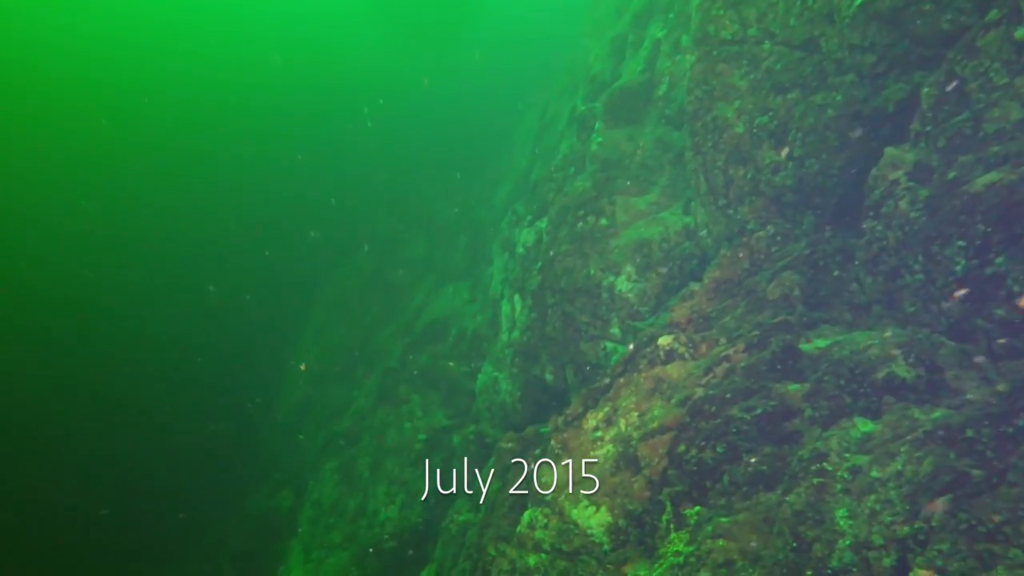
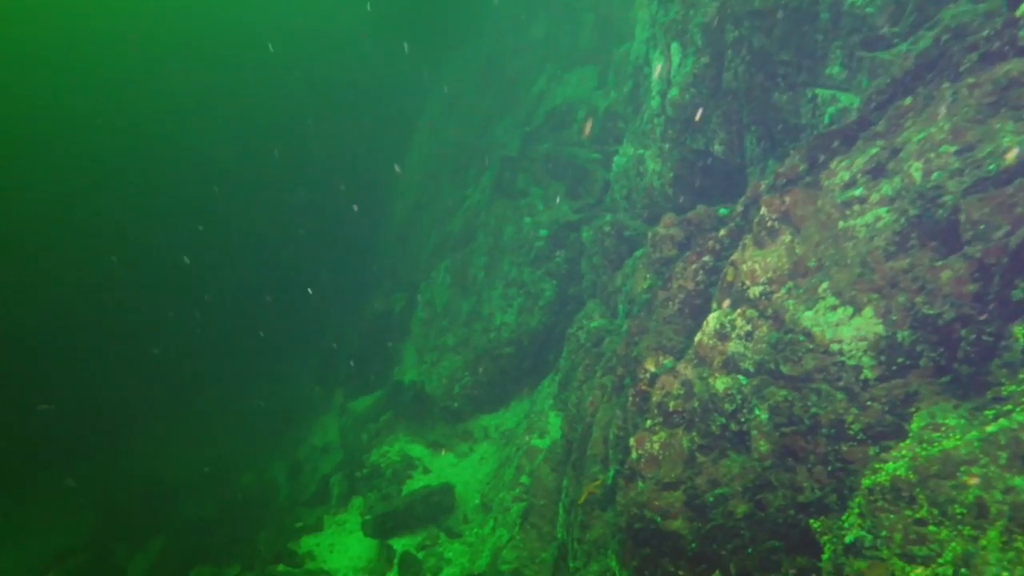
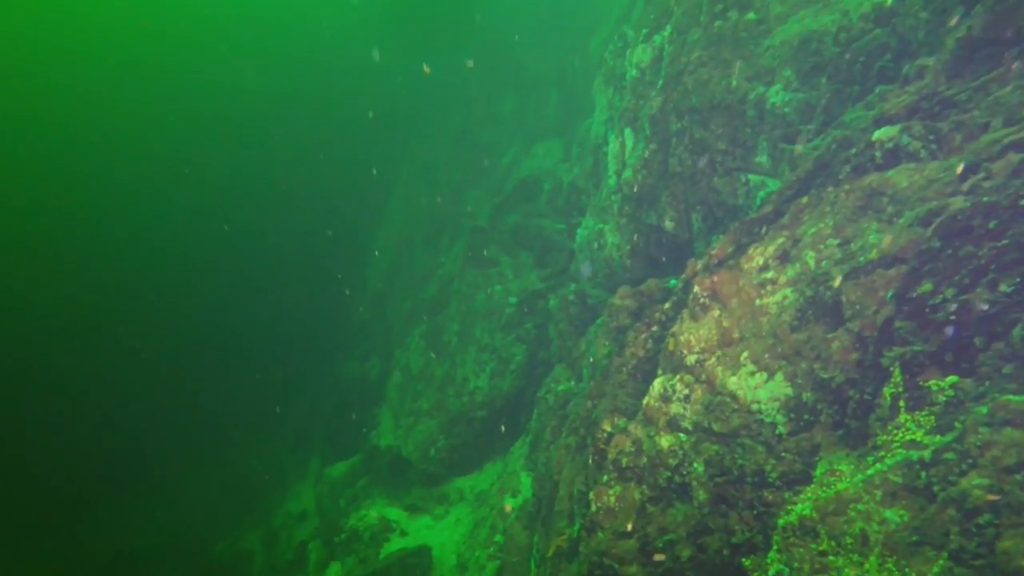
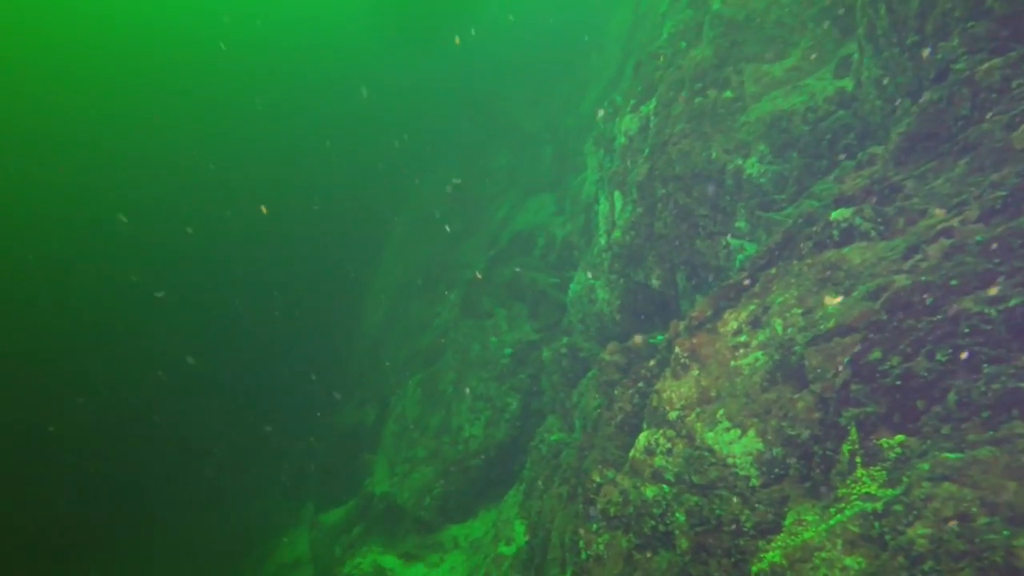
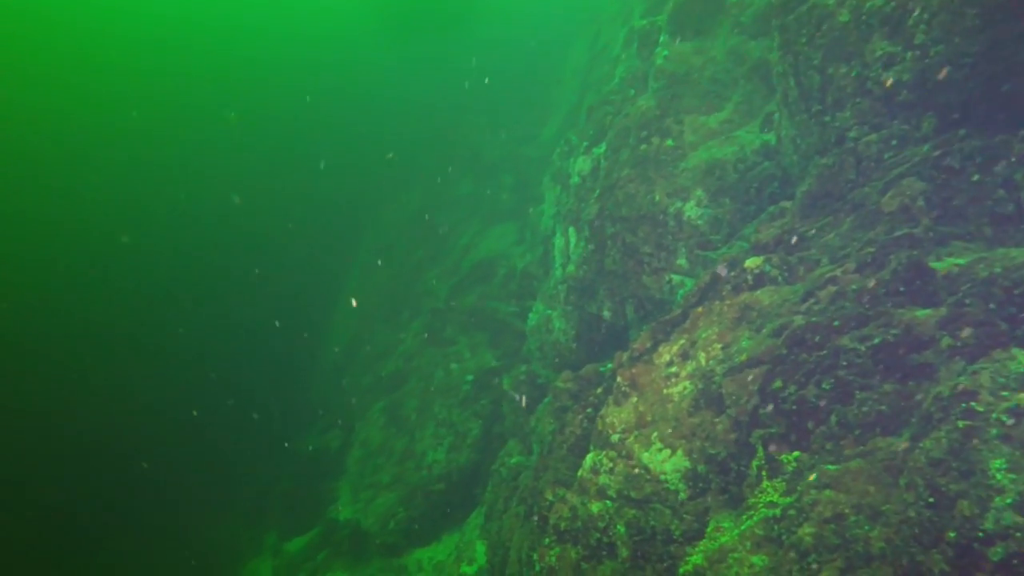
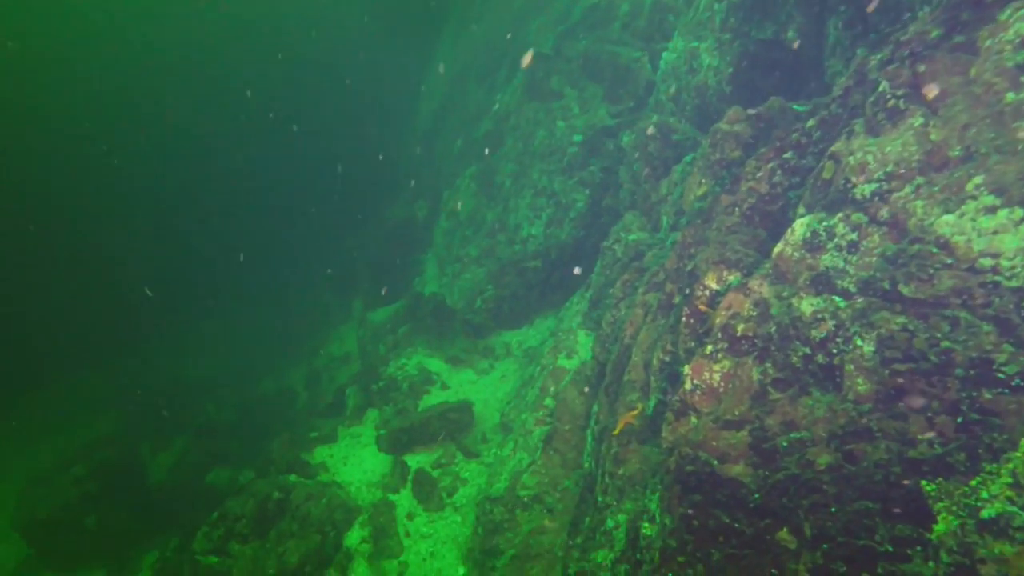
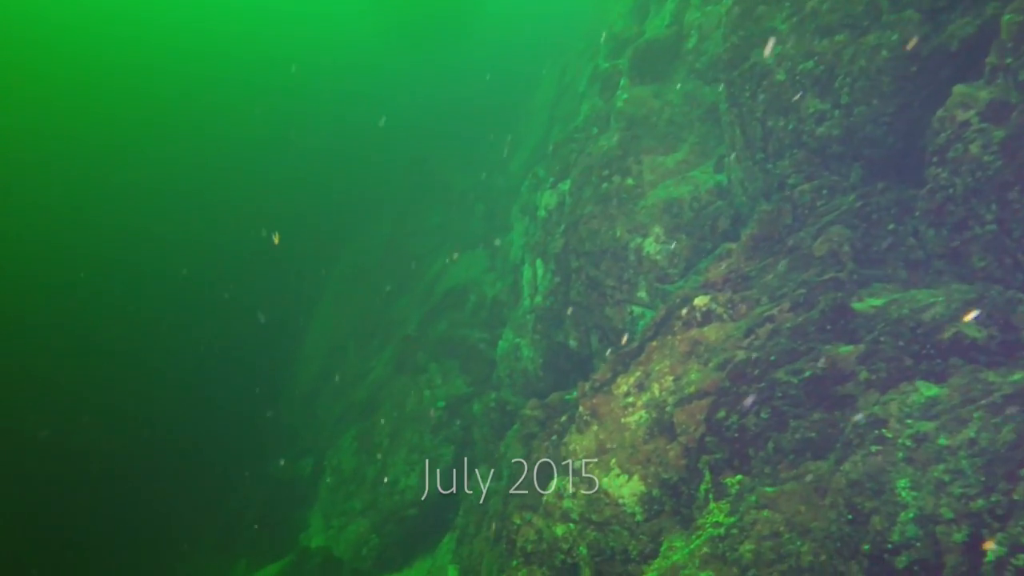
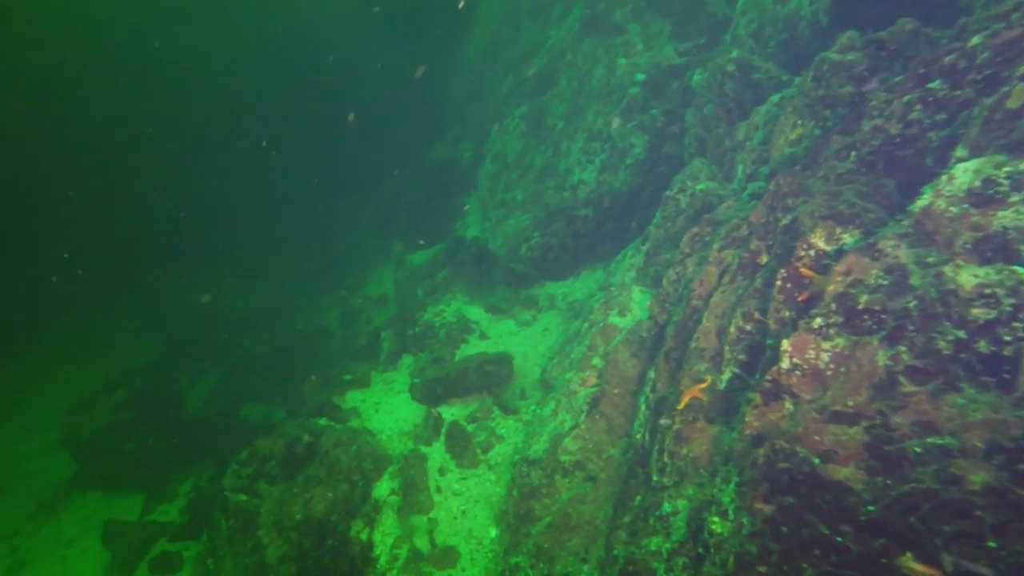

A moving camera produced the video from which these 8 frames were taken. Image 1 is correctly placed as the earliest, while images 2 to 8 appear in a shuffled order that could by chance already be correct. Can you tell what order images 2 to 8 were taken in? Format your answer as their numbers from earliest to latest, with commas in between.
7, 5, 4, 3, 2, 6, 8
